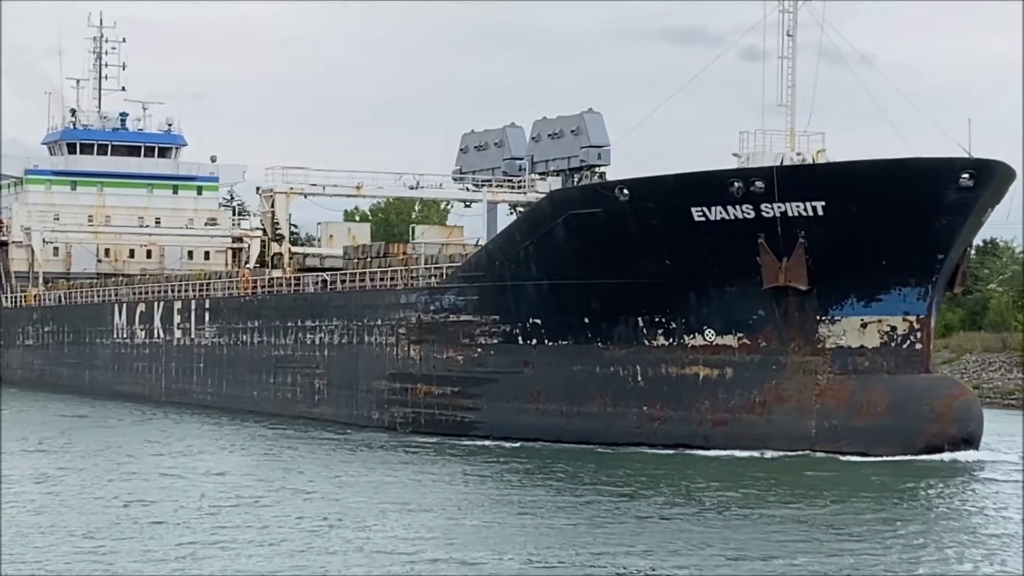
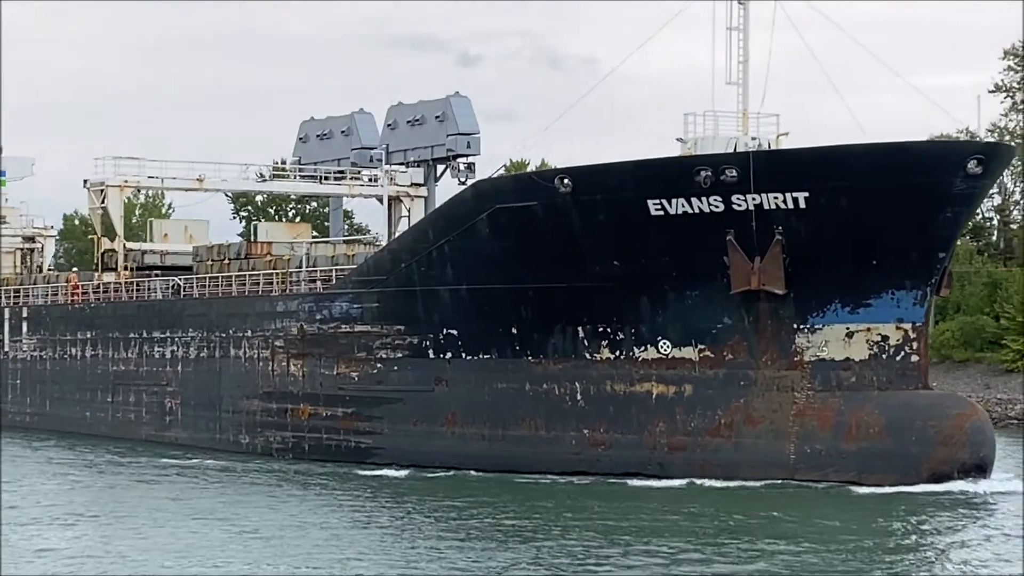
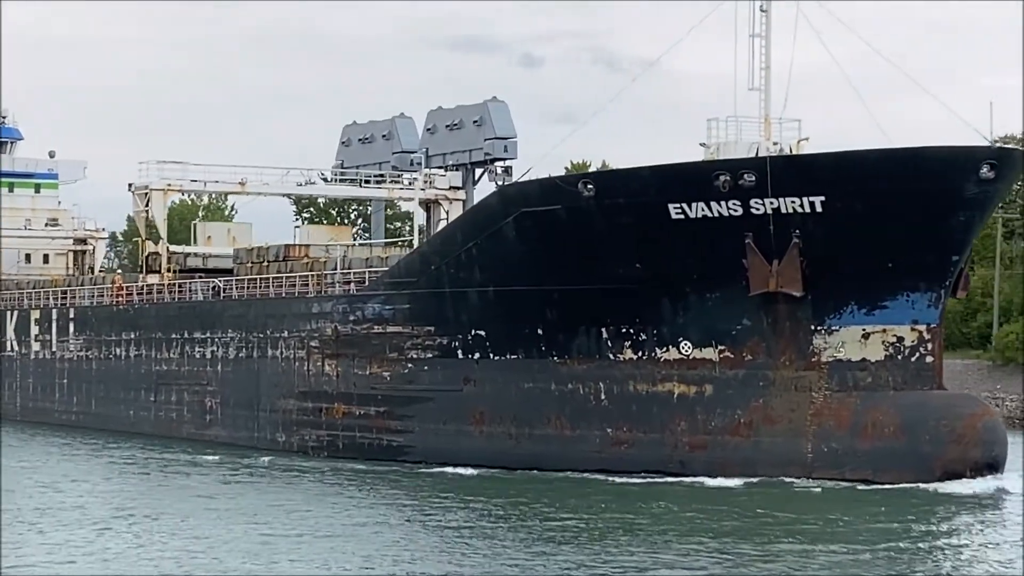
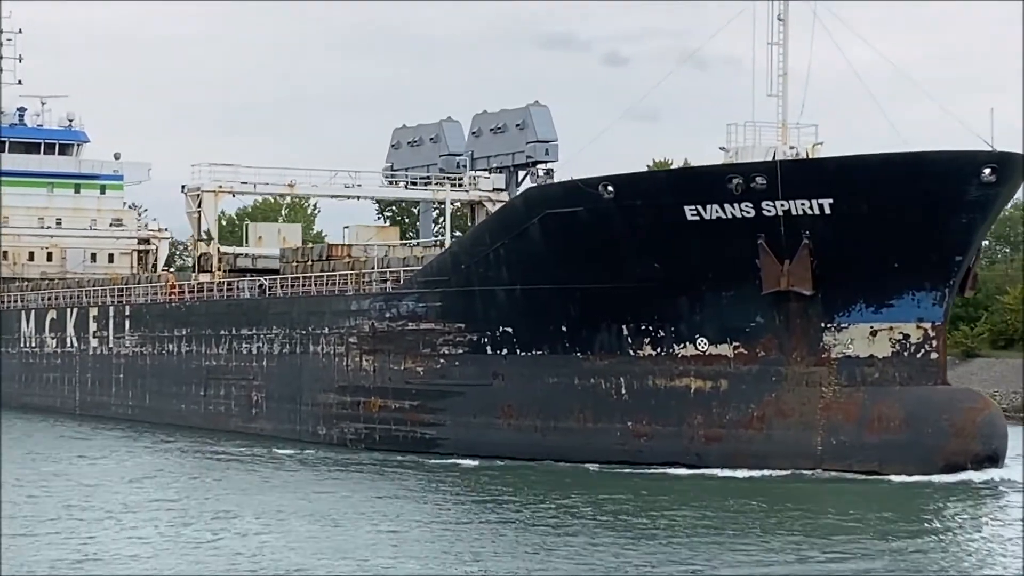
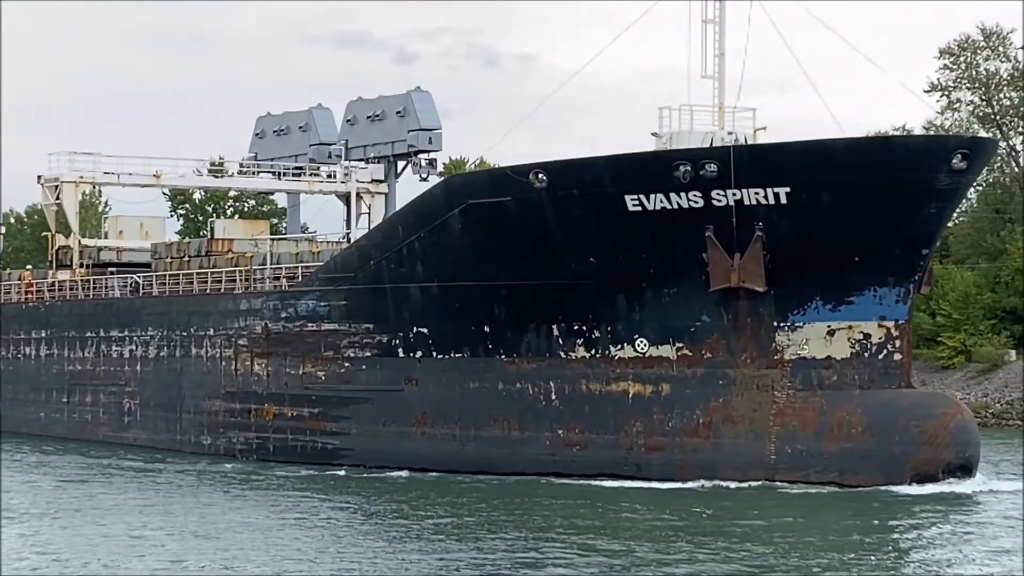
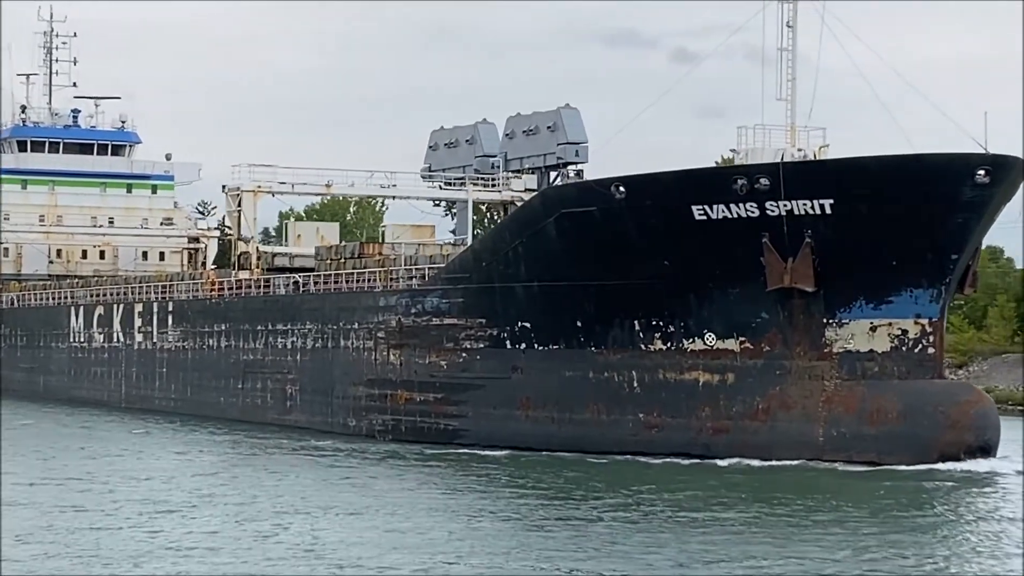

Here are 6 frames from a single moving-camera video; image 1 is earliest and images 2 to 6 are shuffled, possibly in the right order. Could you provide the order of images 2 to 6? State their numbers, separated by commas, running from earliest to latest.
6, 4, 3, 2, 5
